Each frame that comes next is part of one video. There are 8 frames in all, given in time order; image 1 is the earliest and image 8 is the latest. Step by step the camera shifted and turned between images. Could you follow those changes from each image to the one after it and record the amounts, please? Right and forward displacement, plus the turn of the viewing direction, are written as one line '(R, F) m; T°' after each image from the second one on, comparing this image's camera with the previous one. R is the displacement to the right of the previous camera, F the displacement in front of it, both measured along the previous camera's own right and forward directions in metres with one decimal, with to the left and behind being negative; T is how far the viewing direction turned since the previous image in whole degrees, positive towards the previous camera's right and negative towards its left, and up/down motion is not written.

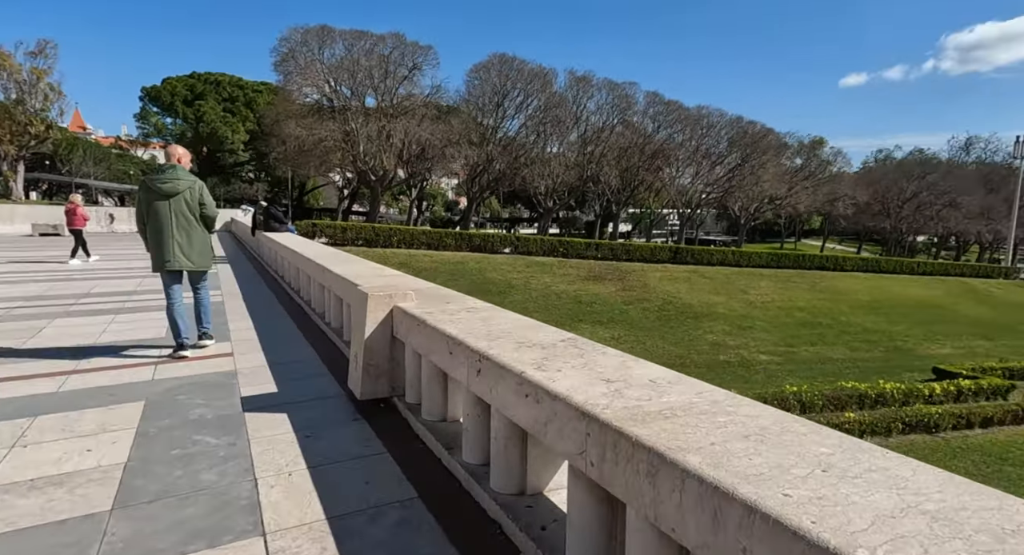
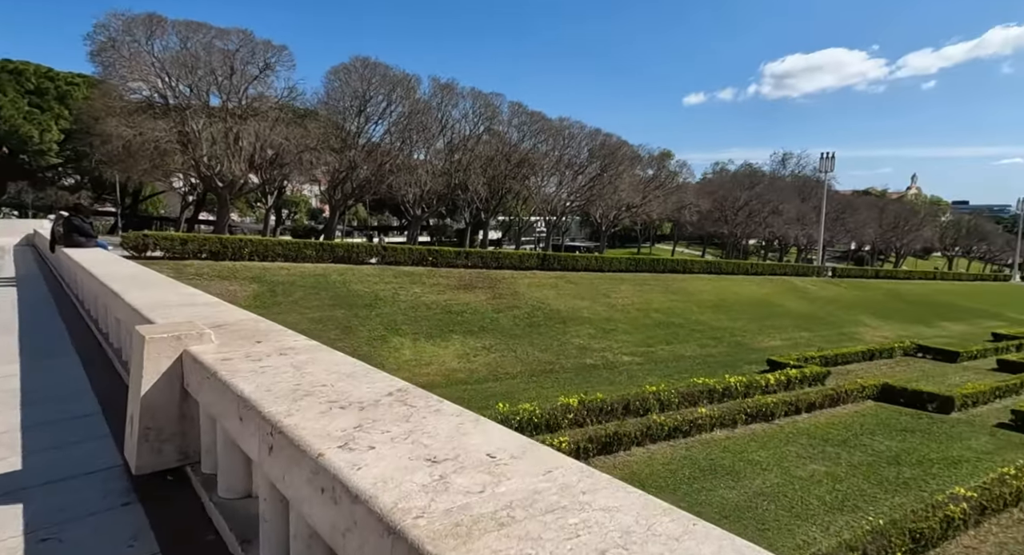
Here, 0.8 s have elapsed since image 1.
(+0.1, +0.2) m; +11°
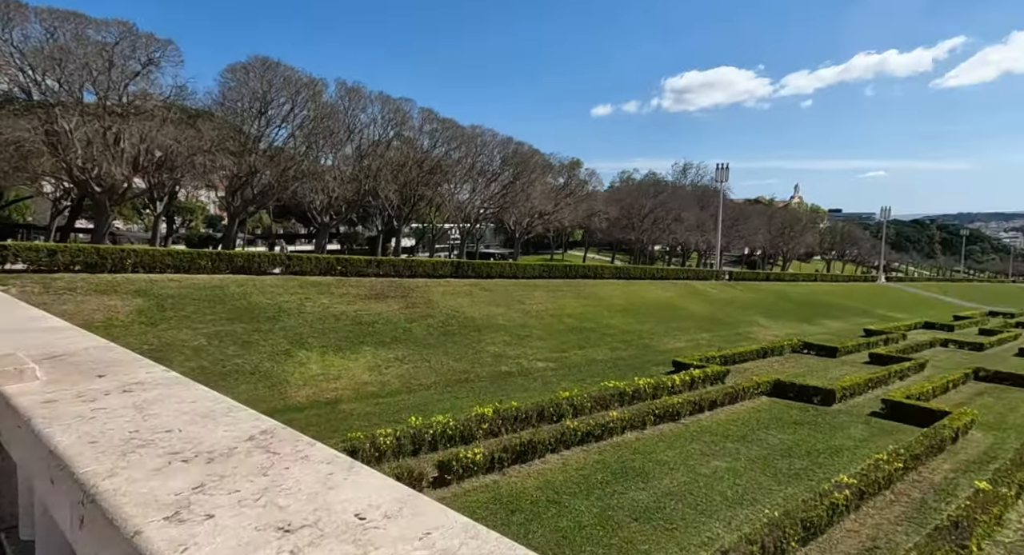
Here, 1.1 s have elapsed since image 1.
(0.0, +0.2) m; +8°
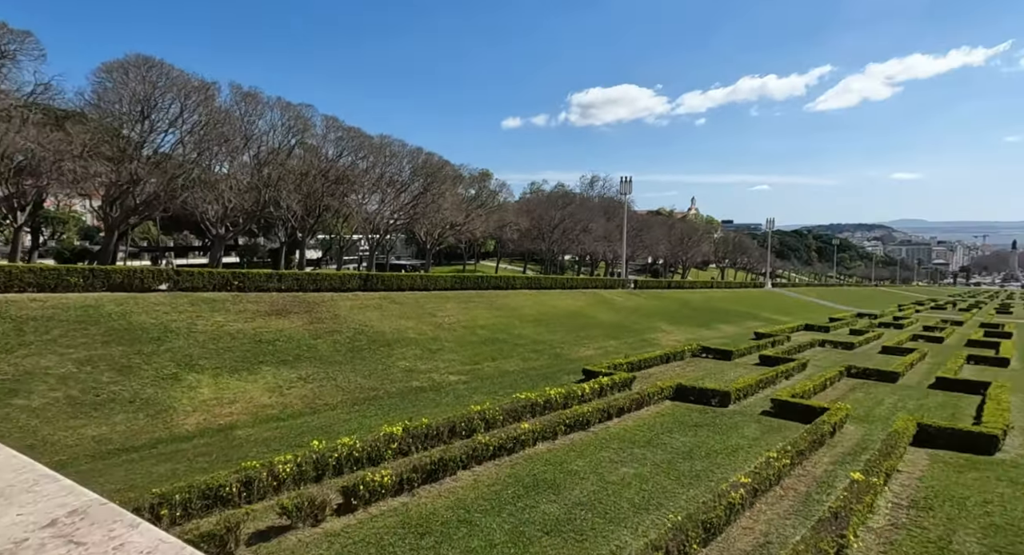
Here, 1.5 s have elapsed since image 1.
(0.0, +0.3) m; +8°
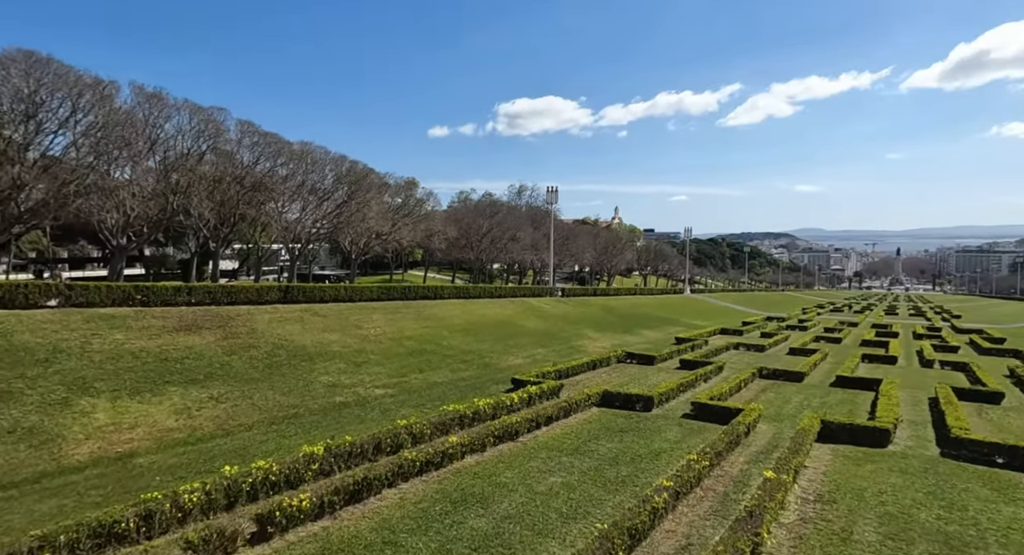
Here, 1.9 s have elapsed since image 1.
(0.0, +0.3) m; +6°
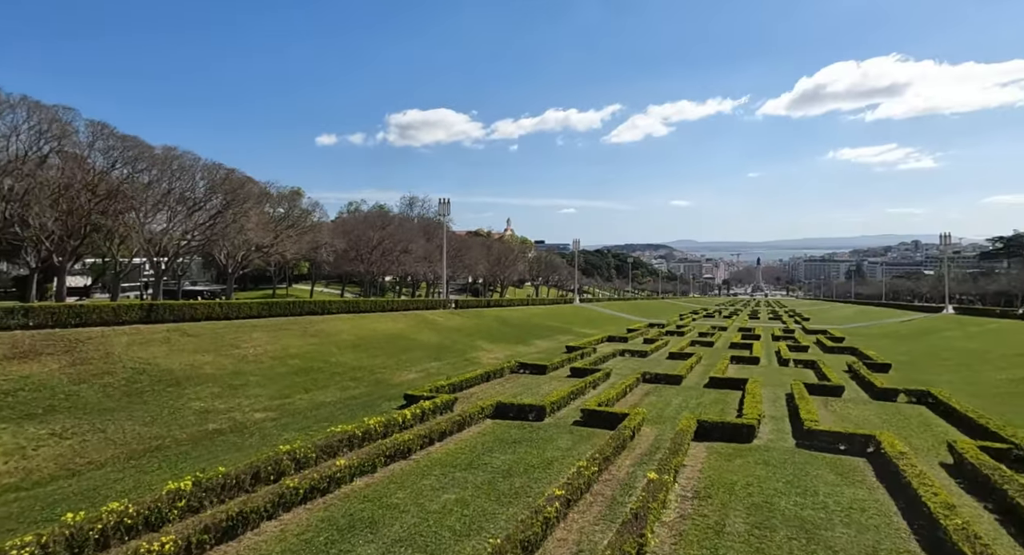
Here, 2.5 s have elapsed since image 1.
(+0.1, +0.4) m; +9°
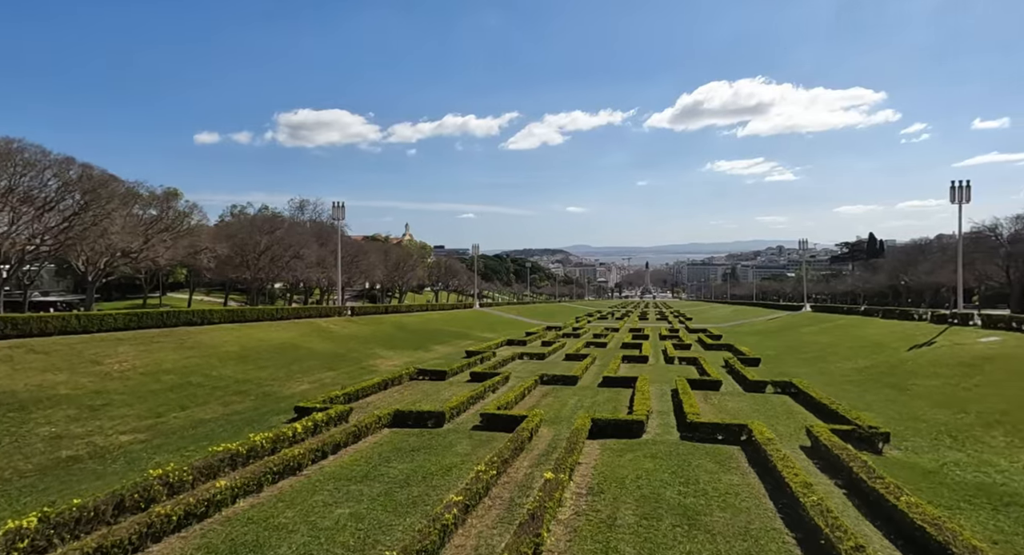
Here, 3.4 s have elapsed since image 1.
(+0.1, +0.4) m; +9°
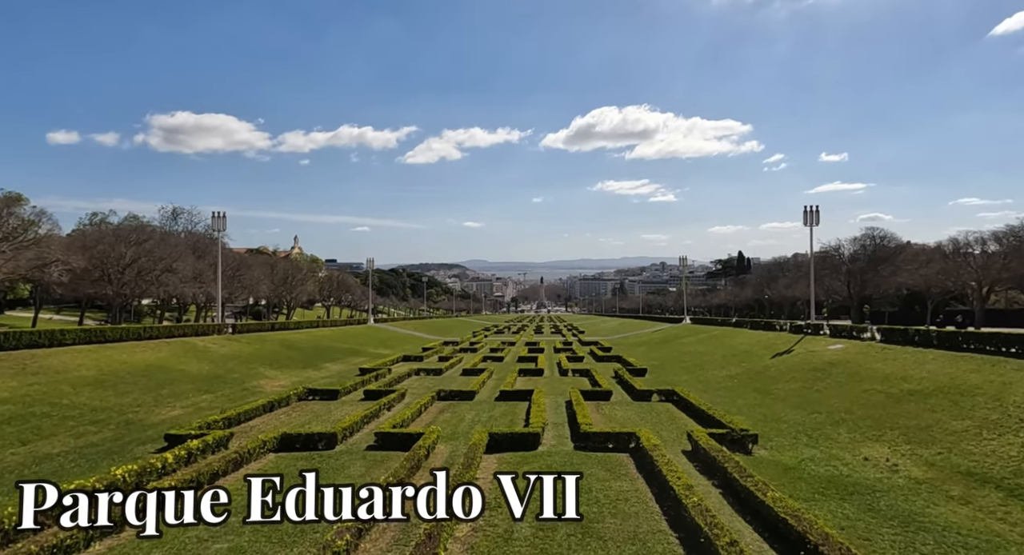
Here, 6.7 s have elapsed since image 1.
(+0.2, +0.4) m; +9°
